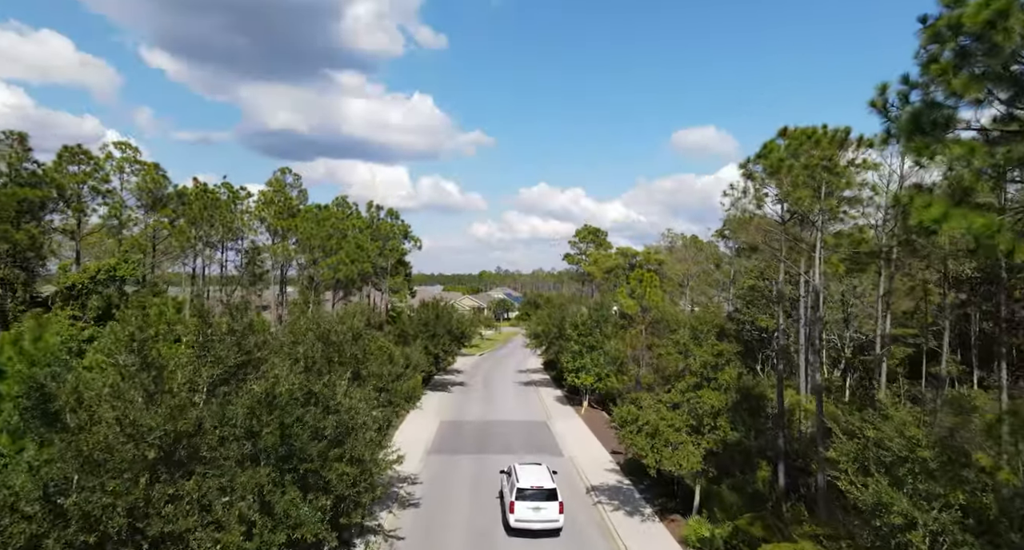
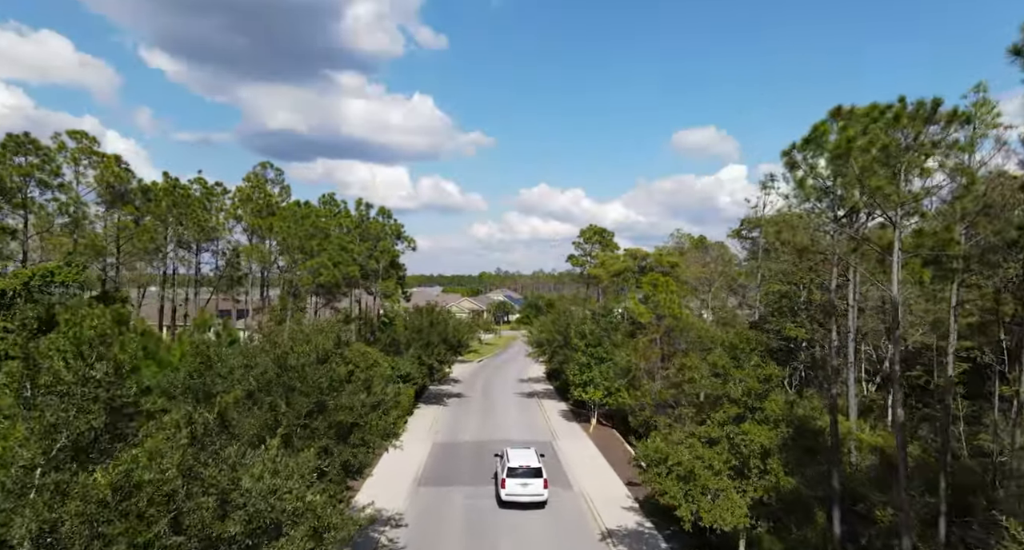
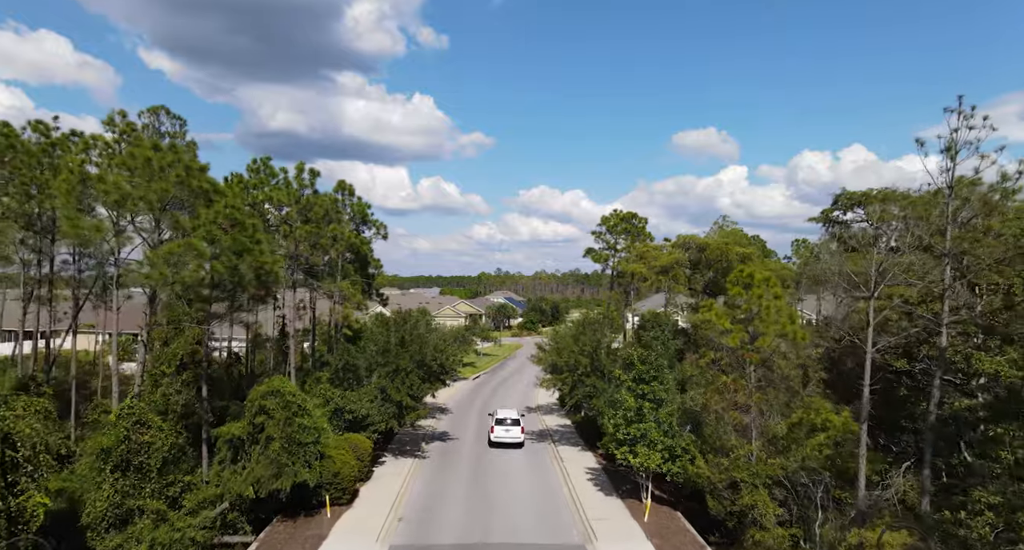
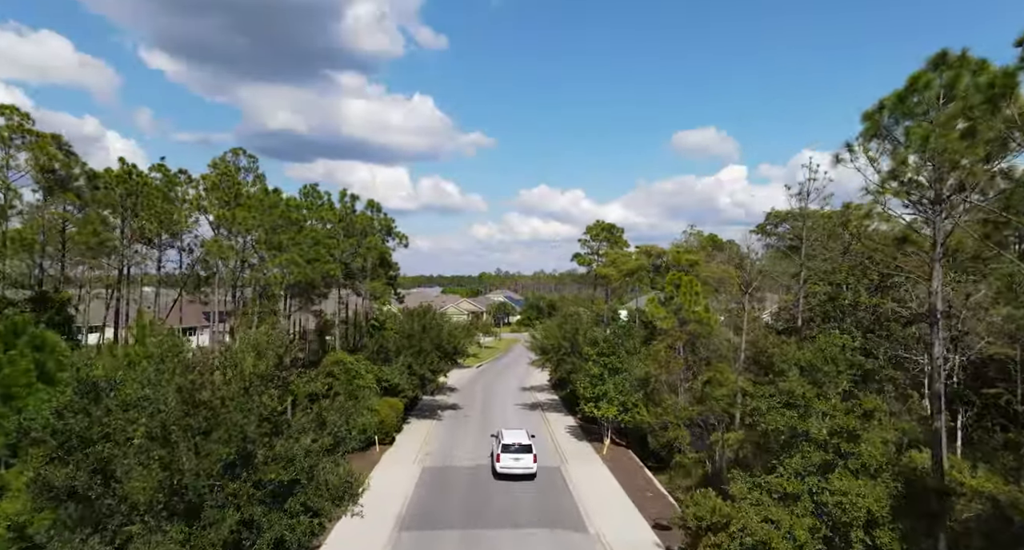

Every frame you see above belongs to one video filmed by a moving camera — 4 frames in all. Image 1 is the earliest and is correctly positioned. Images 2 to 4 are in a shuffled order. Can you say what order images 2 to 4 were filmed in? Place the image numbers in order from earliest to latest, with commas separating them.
2, 4, 3
